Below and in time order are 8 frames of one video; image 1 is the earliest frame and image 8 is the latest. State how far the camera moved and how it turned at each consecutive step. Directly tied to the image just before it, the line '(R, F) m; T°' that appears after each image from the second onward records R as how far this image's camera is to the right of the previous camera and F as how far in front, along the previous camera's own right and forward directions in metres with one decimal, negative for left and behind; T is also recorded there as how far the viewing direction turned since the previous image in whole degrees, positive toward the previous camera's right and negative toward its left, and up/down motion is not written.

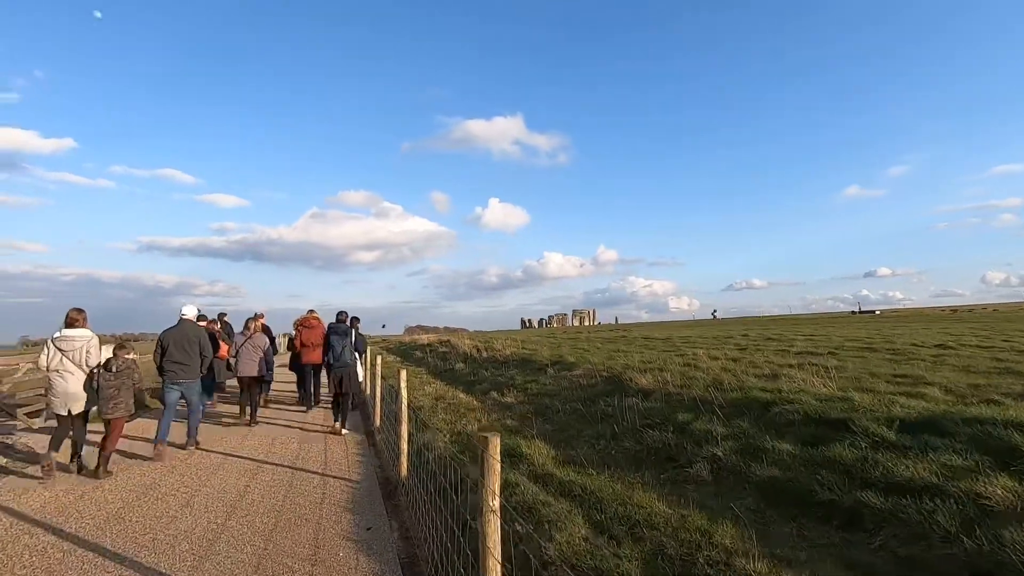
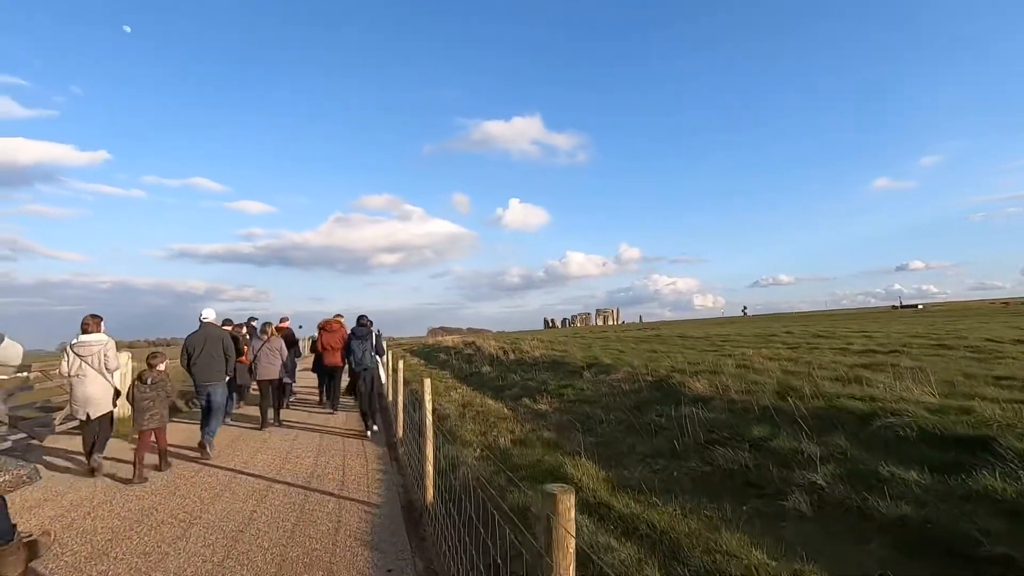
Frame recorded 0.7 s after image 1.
(-0.2, +1.2) m; -2°
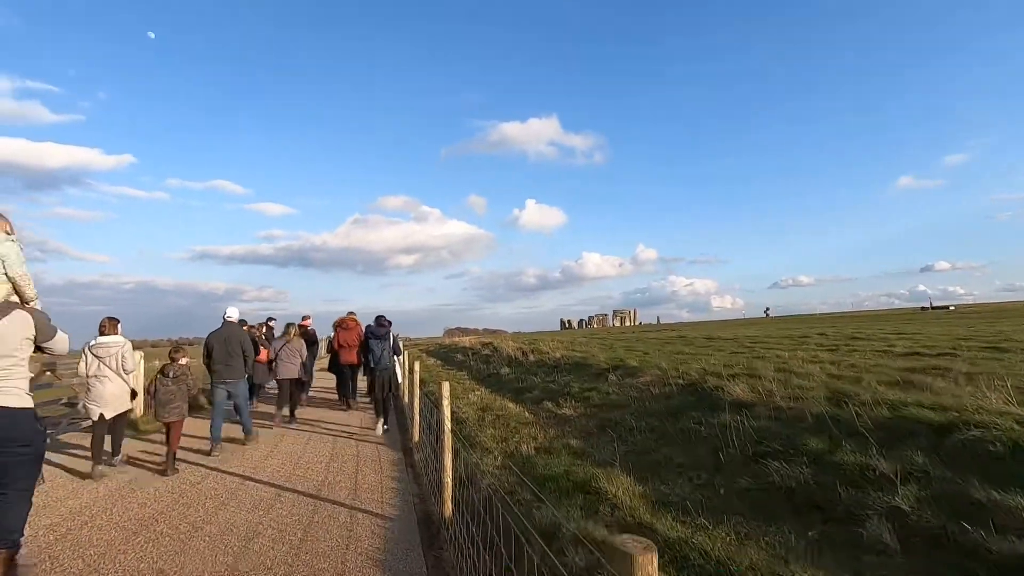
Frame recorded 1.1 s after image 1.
(-0.1, +0.6) m; -2°
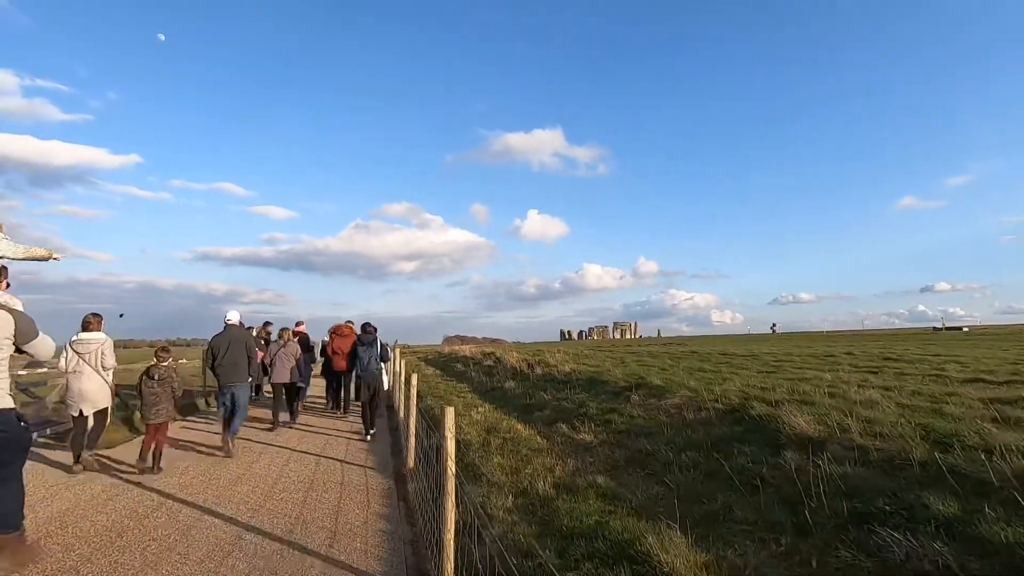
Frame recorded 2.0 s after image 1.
(-0.2, +1.5) m; 0°
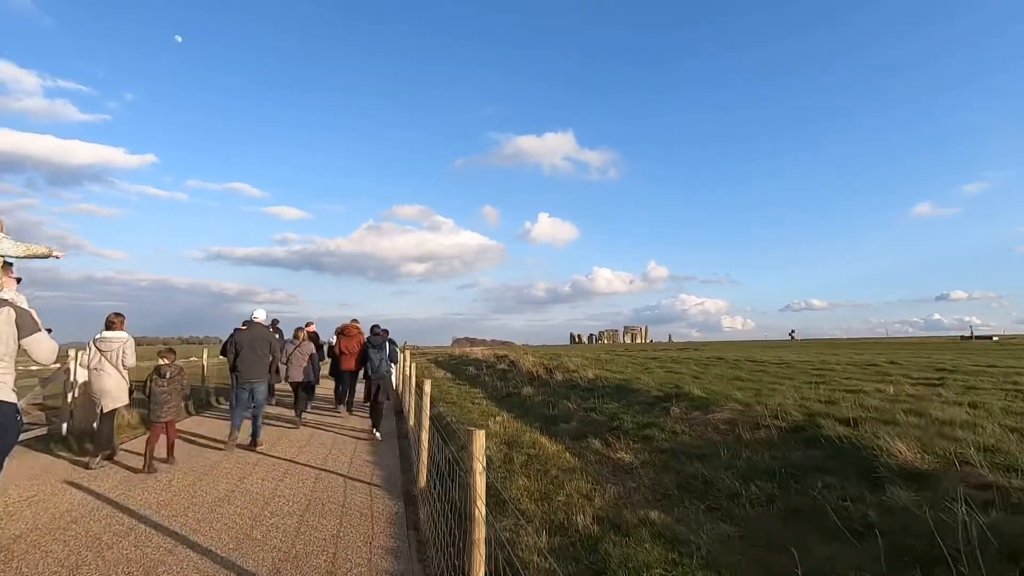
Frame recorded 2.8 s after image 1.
(-0.3, +1.3) m; -1°
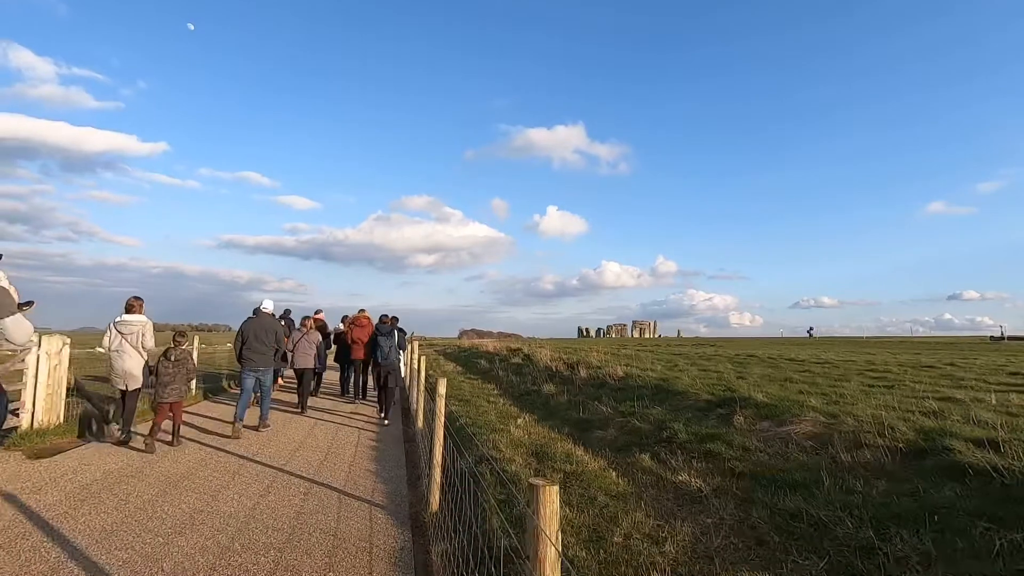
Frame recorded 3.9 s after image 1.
(-0.3, +1.7) m; -1°
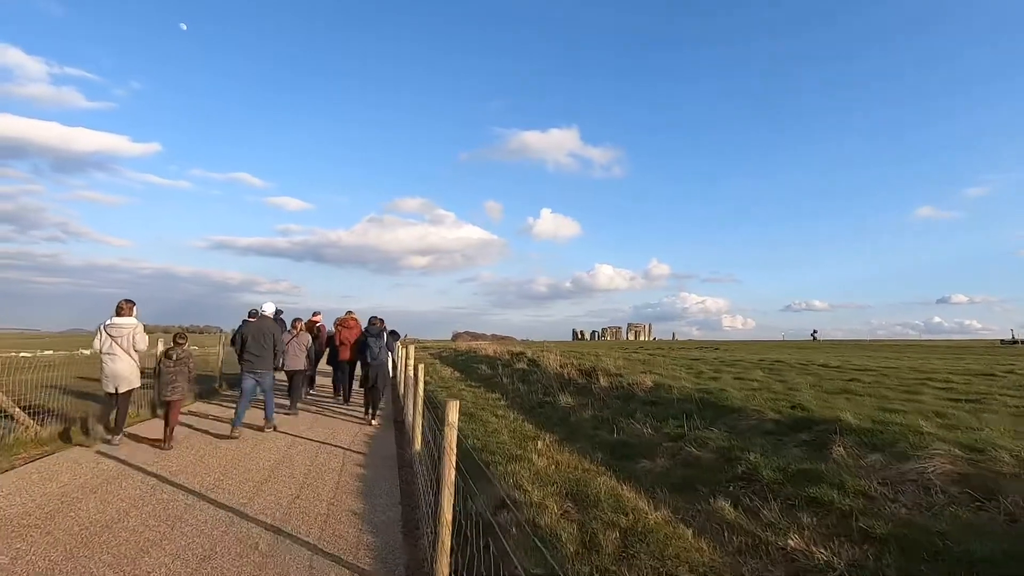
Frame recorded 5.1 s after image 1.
(-0.4, +2.0) m; +1°
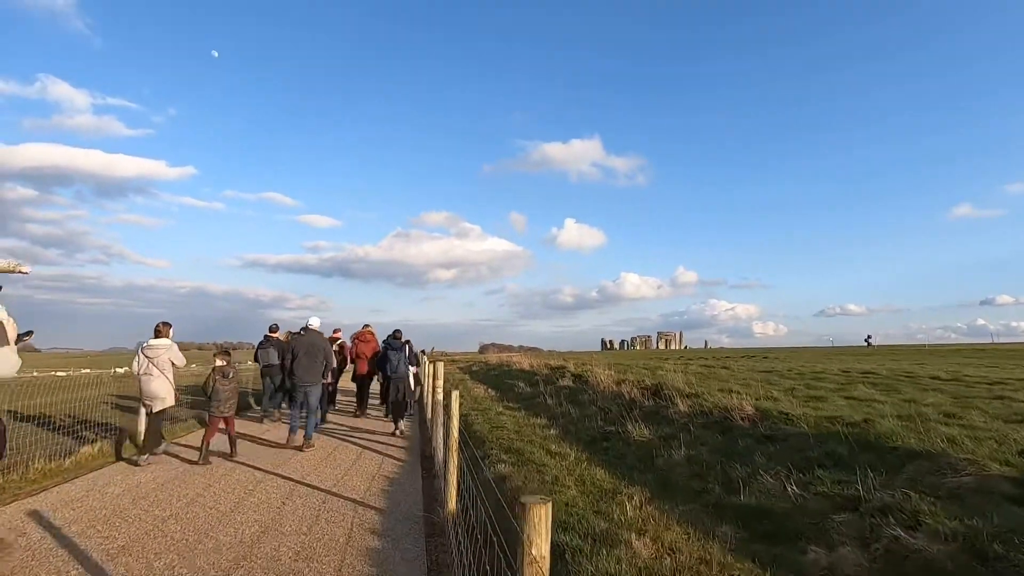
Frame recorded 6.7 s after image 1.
(-0.5, +2.8) m; -2°
